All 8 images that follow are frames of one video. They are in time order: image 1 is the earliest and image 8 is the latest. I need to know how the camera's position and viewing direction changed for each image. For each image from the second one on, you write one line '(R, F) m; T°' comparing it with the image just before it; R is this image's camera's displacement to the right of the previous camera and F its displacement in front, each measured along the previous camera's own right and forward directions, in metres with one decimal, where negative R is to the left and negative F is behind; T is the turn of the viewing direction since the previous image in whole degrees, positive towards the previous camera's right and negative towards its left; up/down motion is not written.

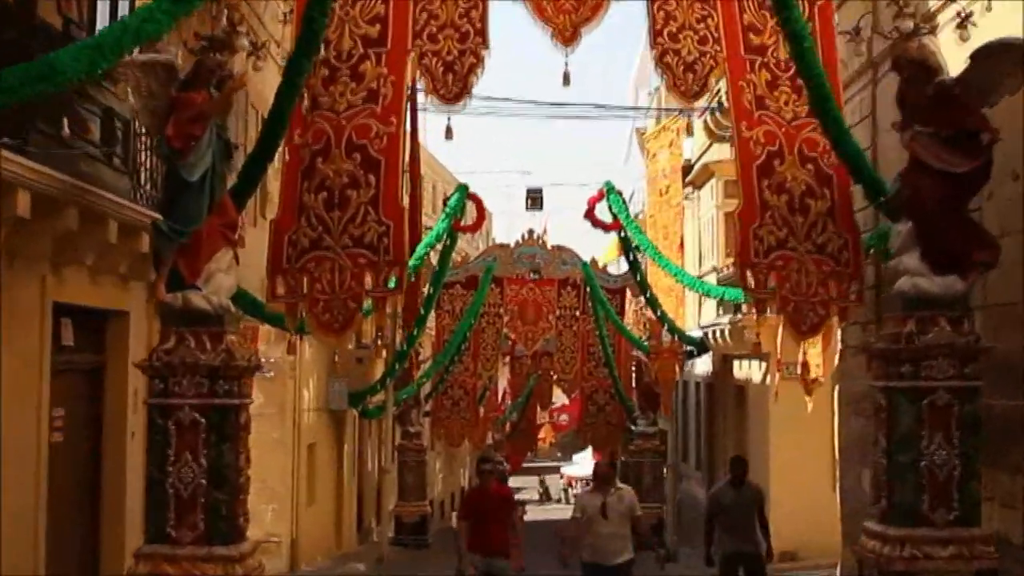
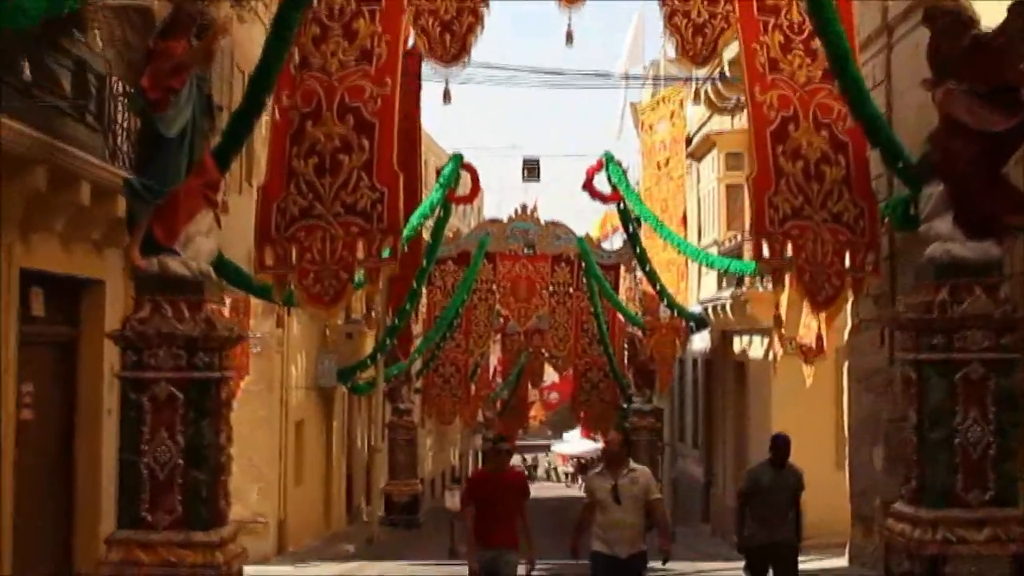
(-0.1, +0.6) m; +1°
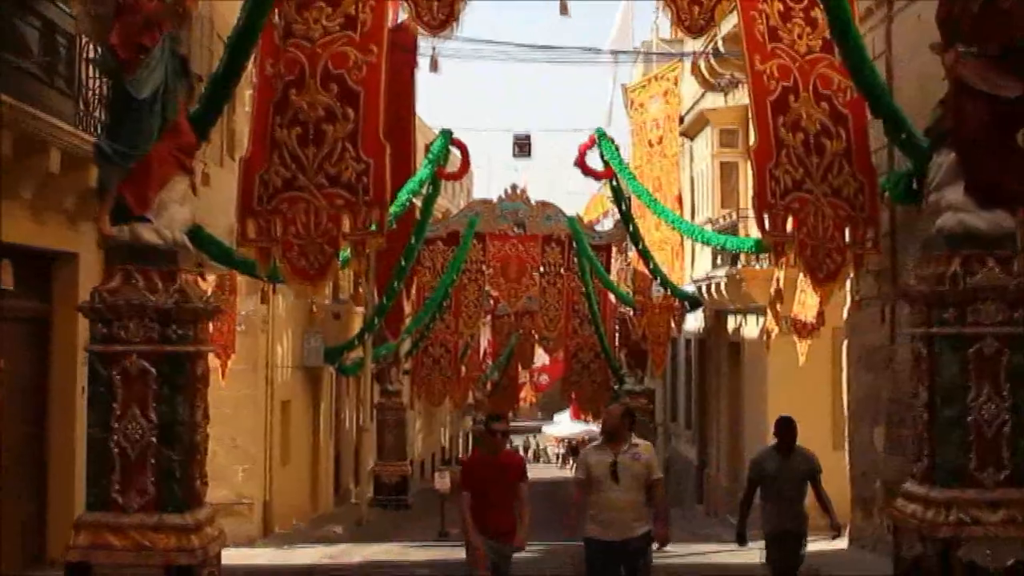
(0.0, +0.3) m; 0°
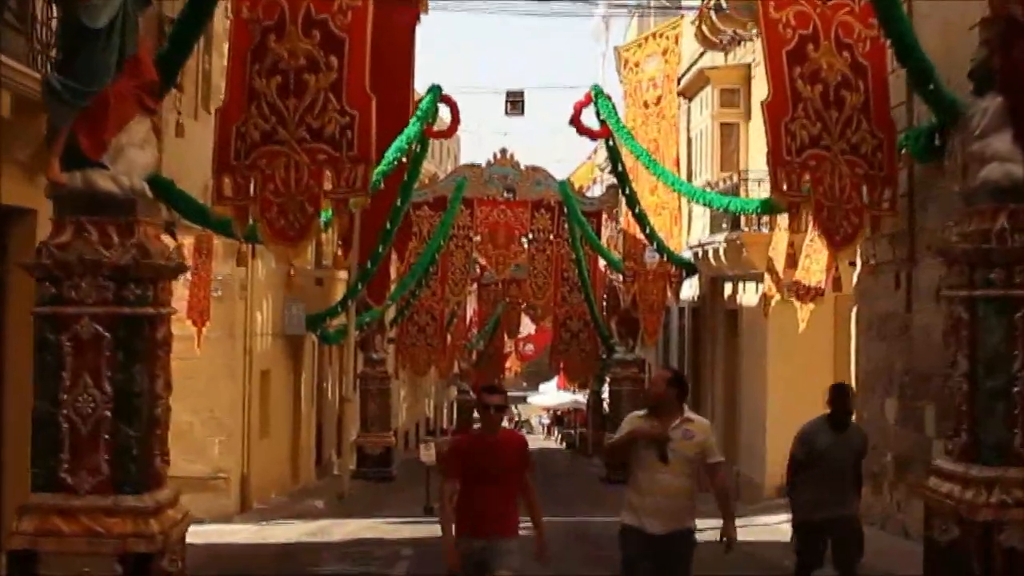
(-0.1, +0.7) m; +1°
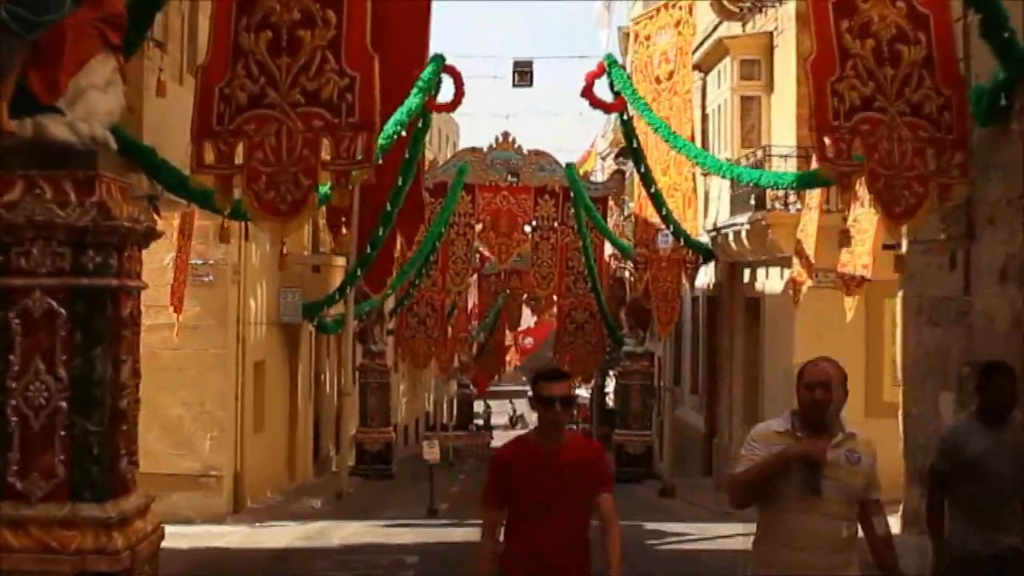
(-0.2, +0.9) m; 0°
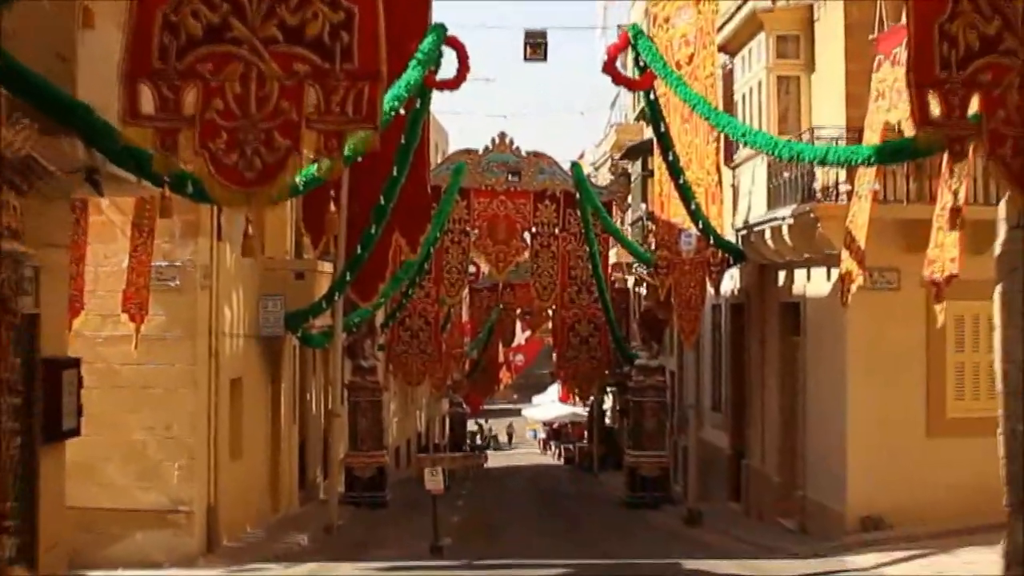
(-0.3, +1.8) m; +1°
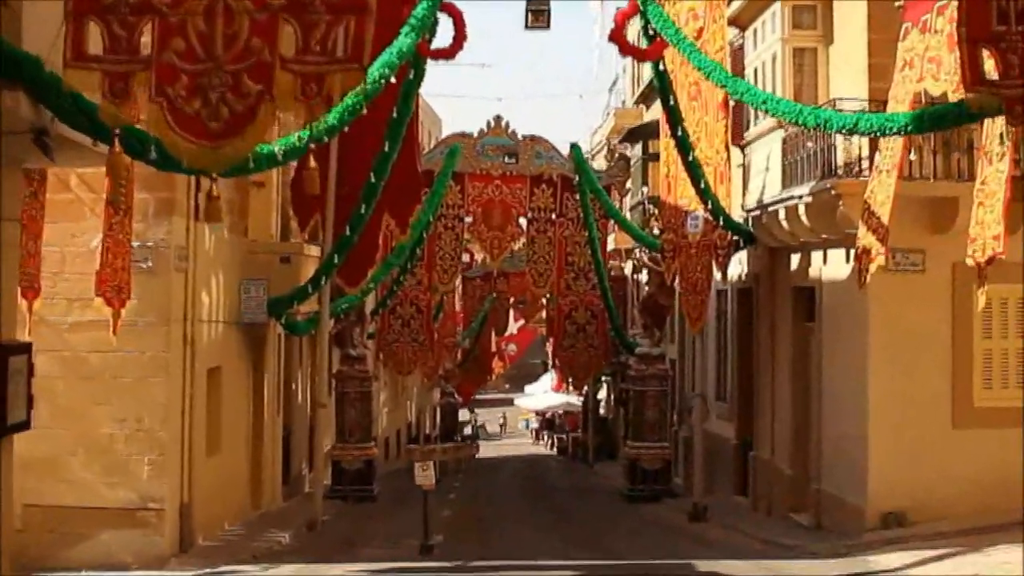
(-0.1, +0.8) m; 0°
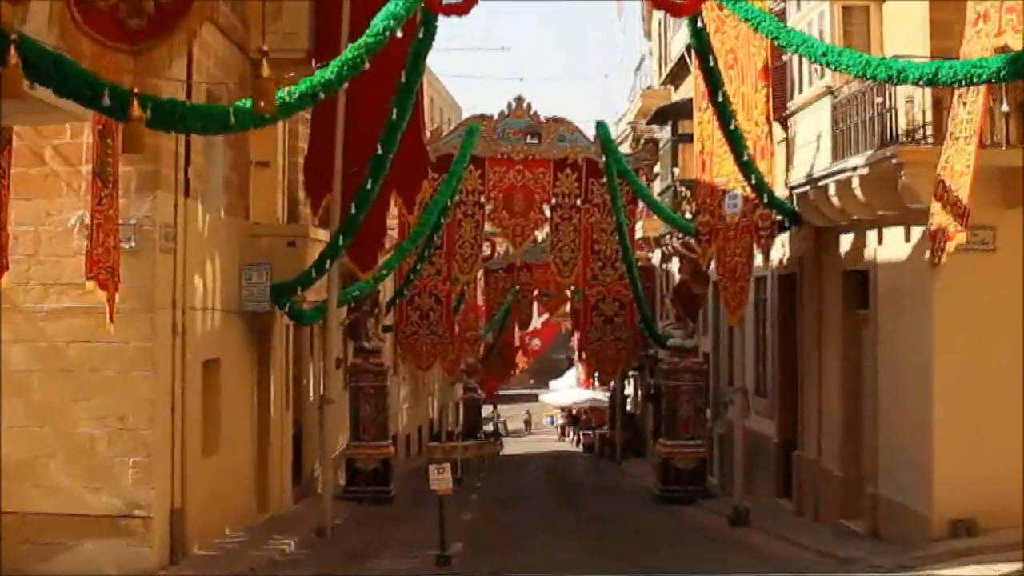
(0.0, +1.1) m; -1°
